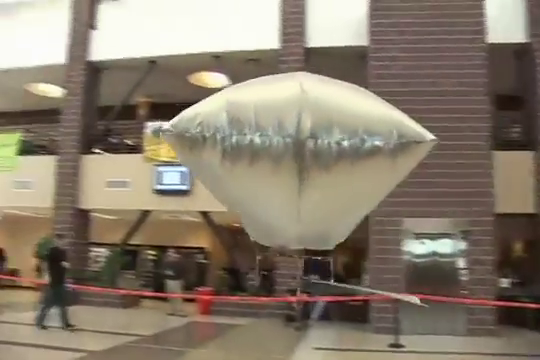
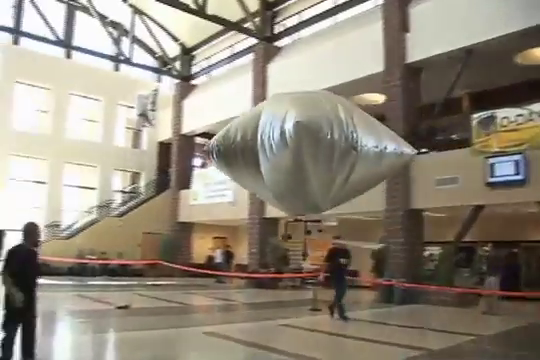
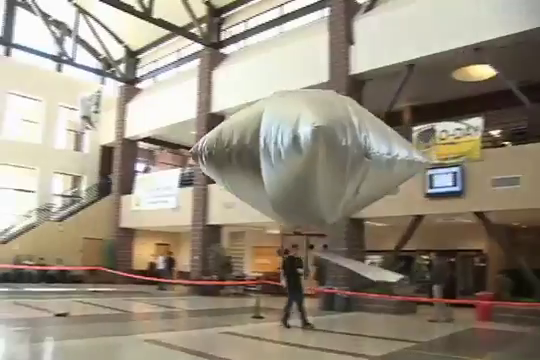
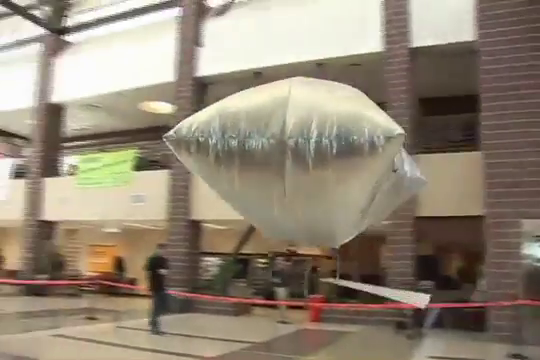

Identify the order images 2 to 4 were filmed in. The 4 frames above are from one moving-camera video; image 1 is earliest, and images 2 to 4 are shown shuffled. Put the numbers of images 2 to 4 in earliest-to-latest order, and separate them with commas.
4, 3, 2
